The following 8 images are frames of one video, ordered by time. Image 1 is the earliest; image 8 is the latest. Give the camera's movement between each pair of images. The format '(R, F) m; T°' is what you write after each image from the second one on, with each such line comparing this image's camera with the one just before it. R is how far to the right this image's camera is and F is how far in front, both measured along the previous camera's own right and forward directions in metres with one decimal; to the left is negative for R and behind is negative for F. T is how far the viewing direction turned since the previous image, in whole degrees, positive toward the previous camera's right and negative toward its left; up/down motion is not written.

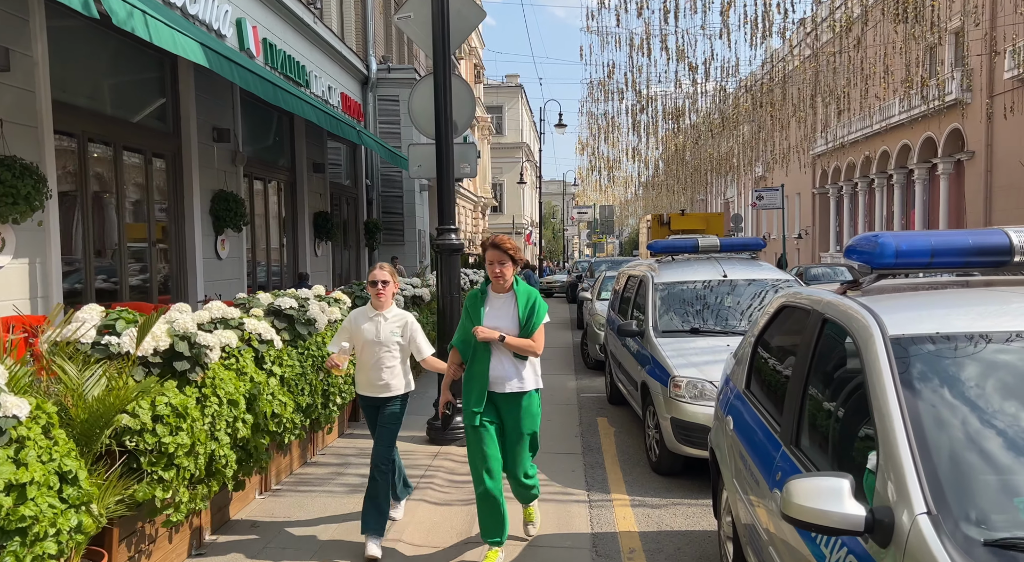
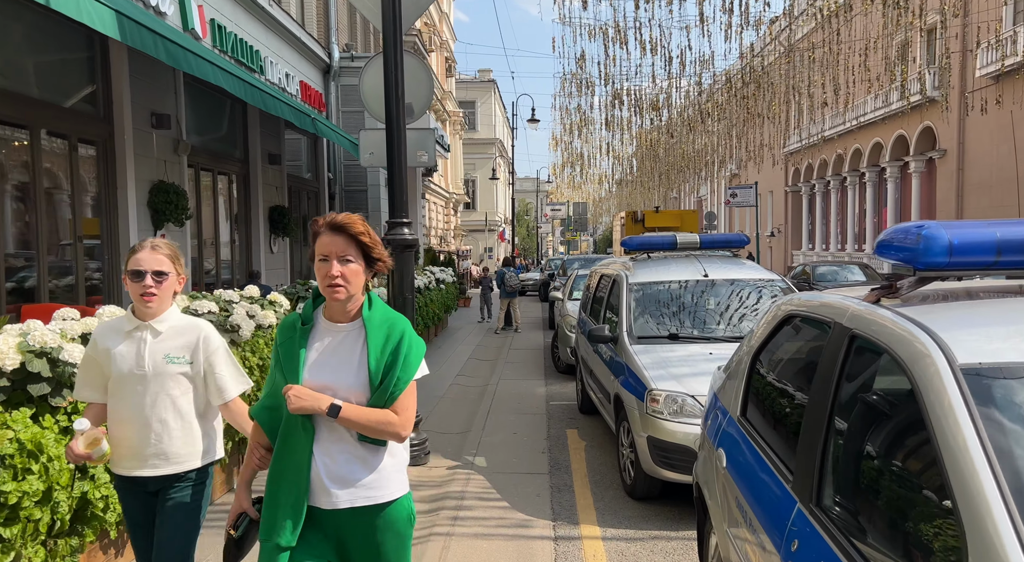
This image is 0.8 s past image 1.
(+0.1, +0.7) m; +2°
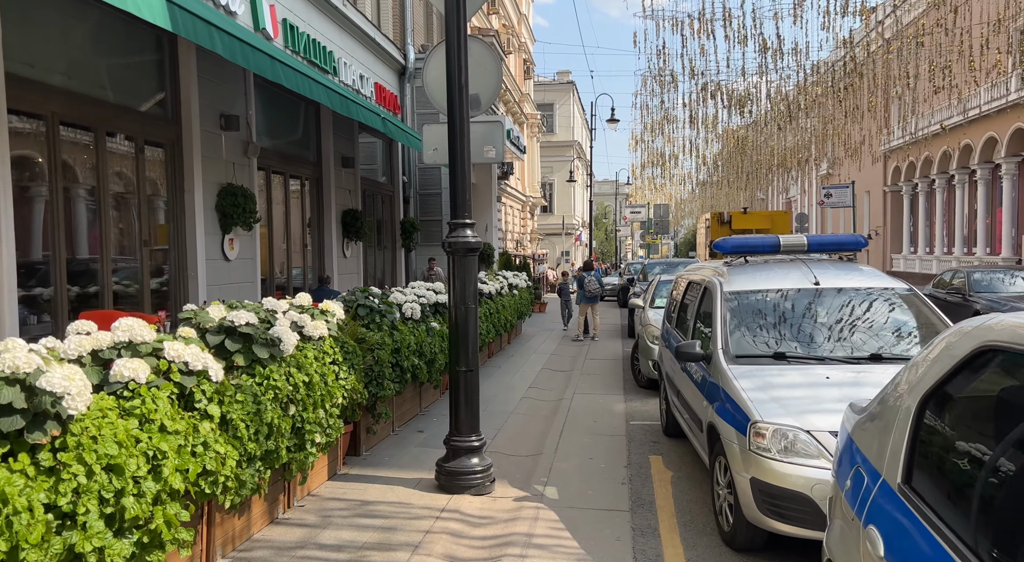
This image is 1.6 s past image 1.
(0.0, +0.7) m; -6°
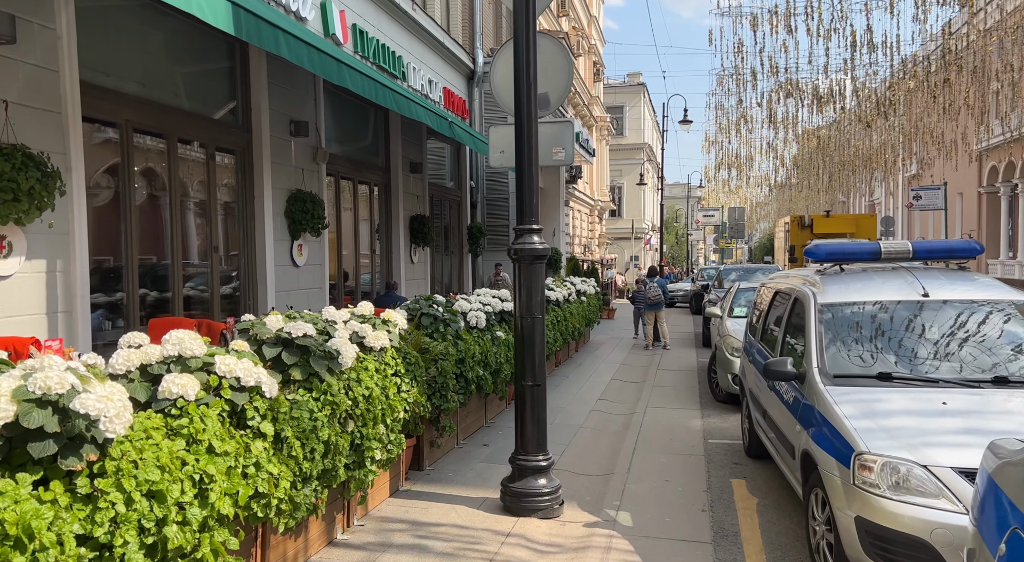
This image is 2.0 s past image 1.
(0.0, +0.3) m; -5°
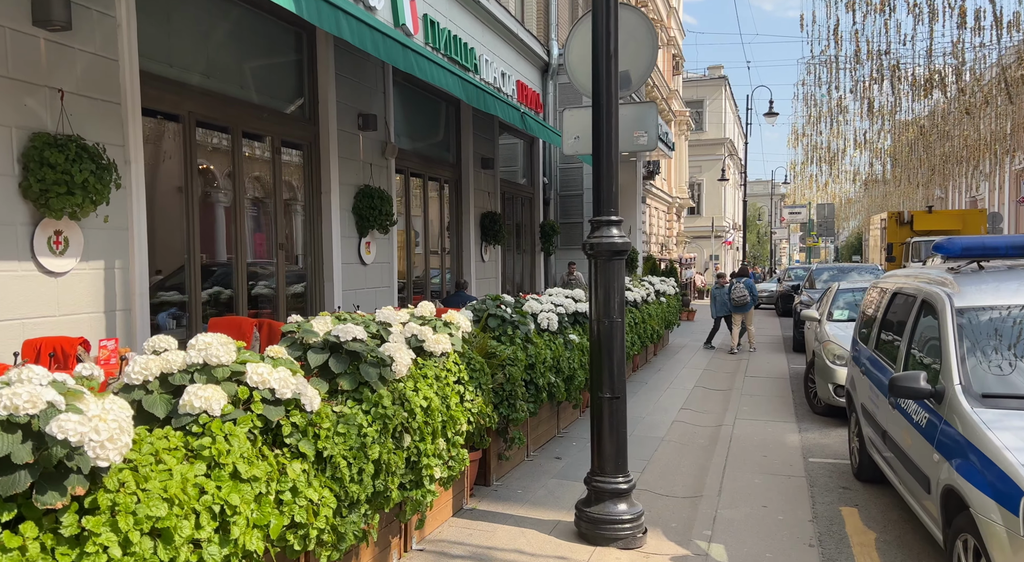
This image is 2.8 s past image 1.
(0.0, +0.5) m; -6°
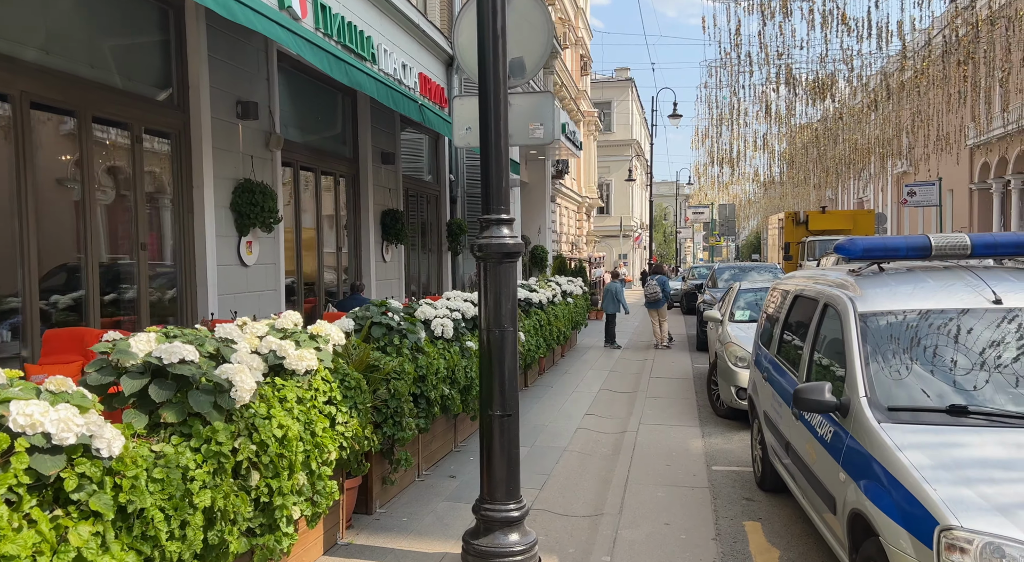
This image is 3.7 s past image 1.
(+0.2, +0.5) m; +7°
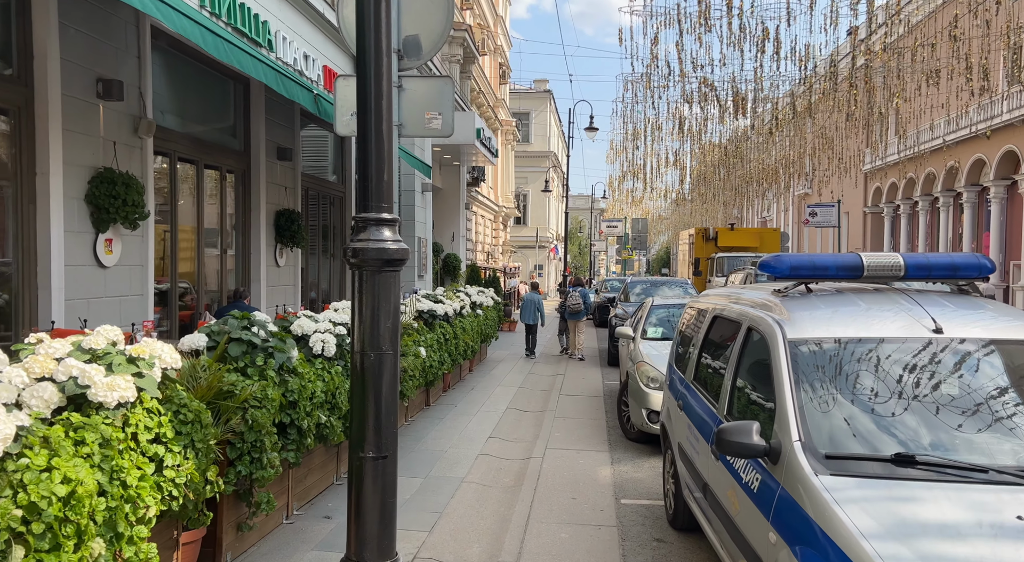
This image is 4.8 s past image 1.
(+0.2, +0.7) m; +6°
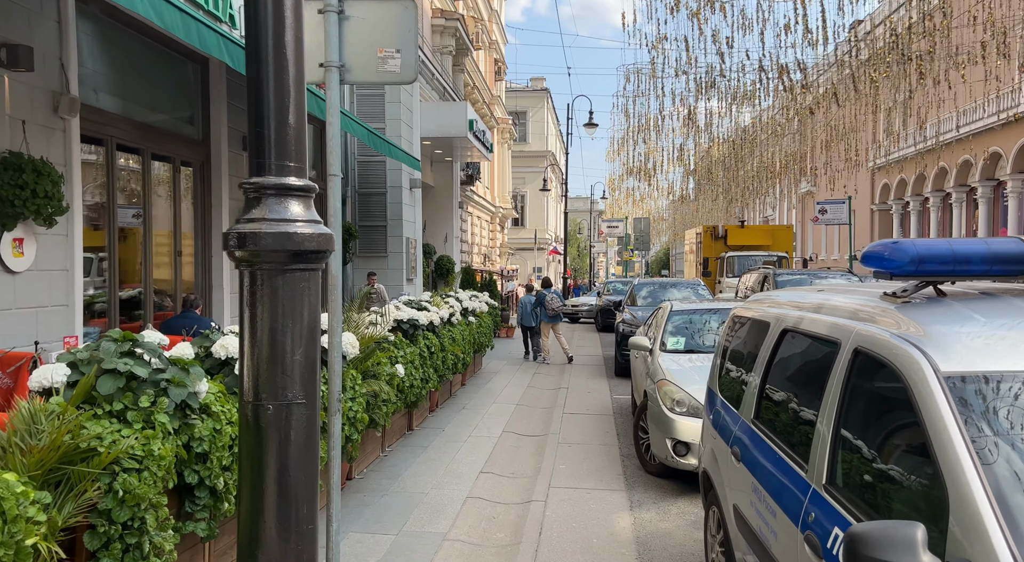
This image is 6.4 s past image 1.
(0.0, +1.3) m; 0°
